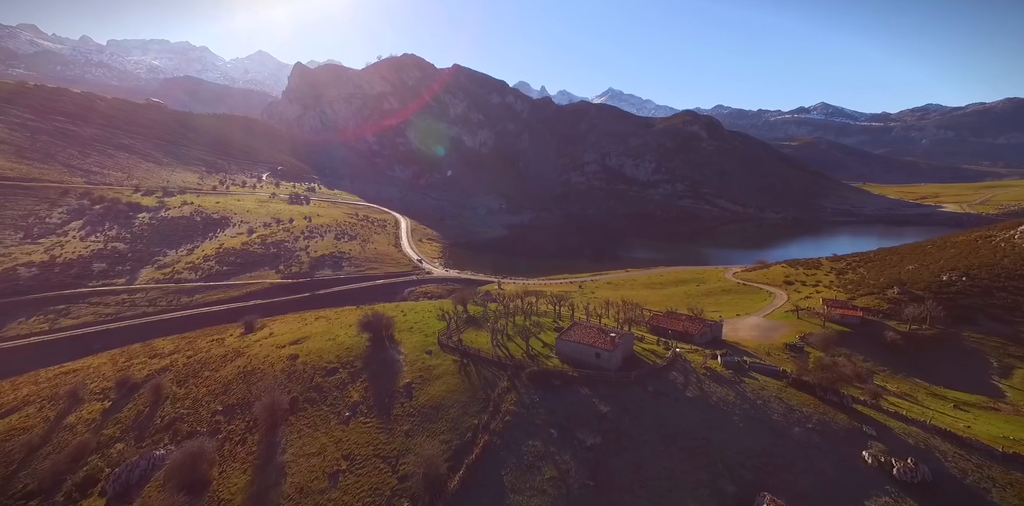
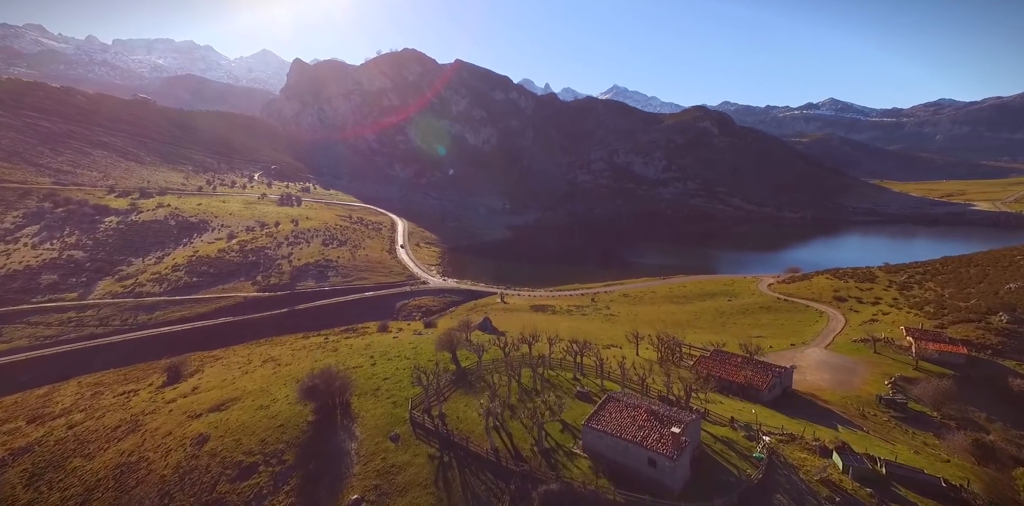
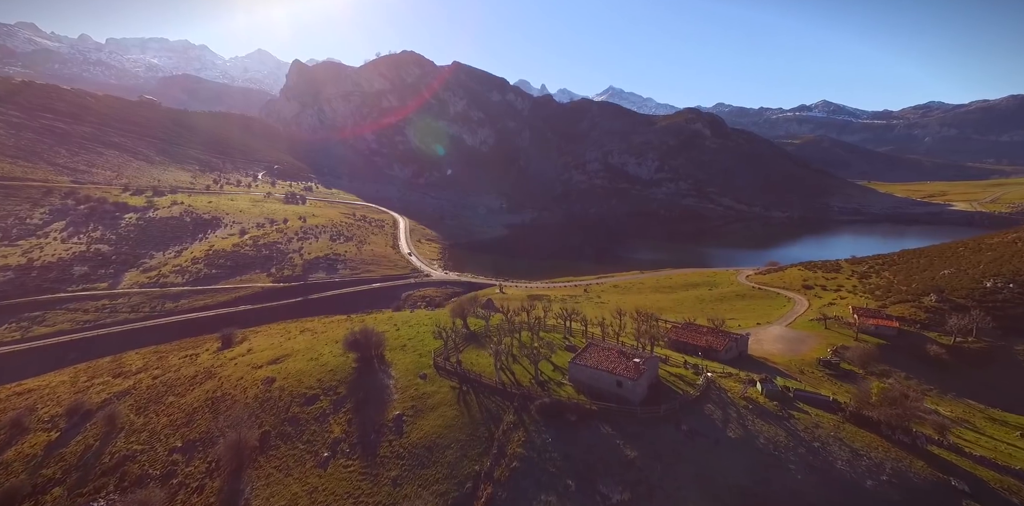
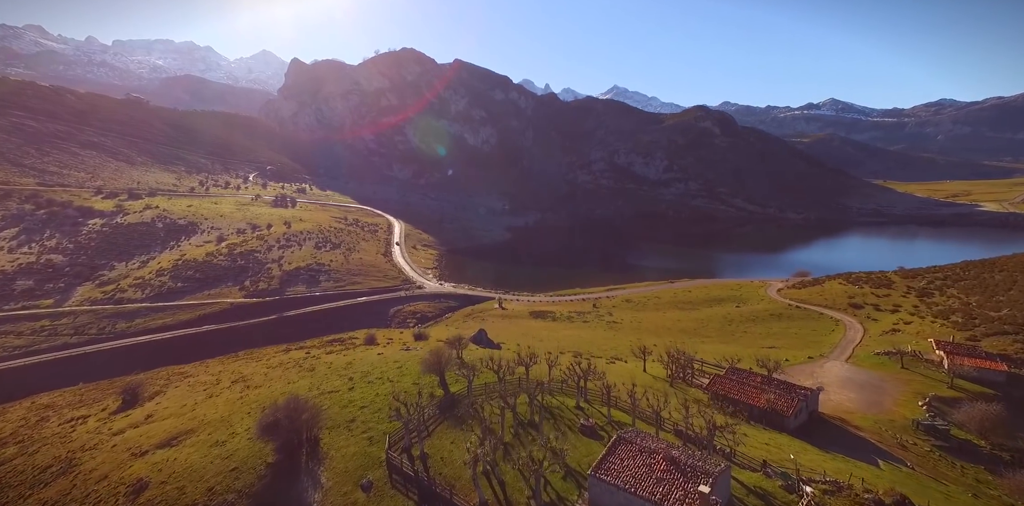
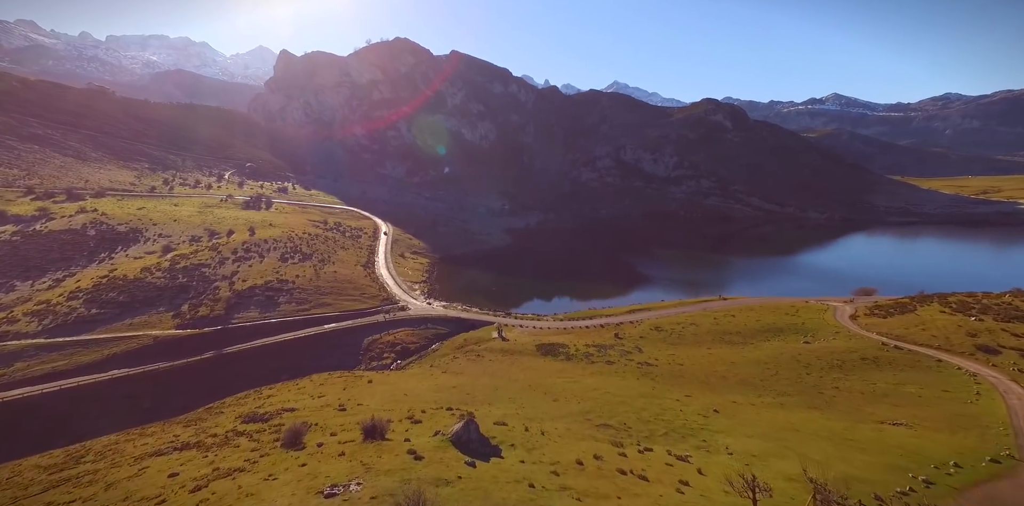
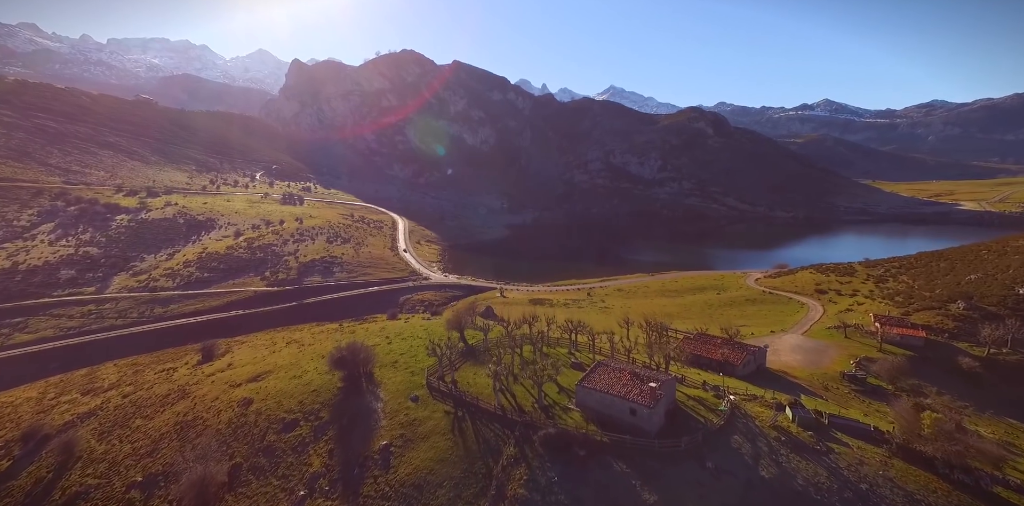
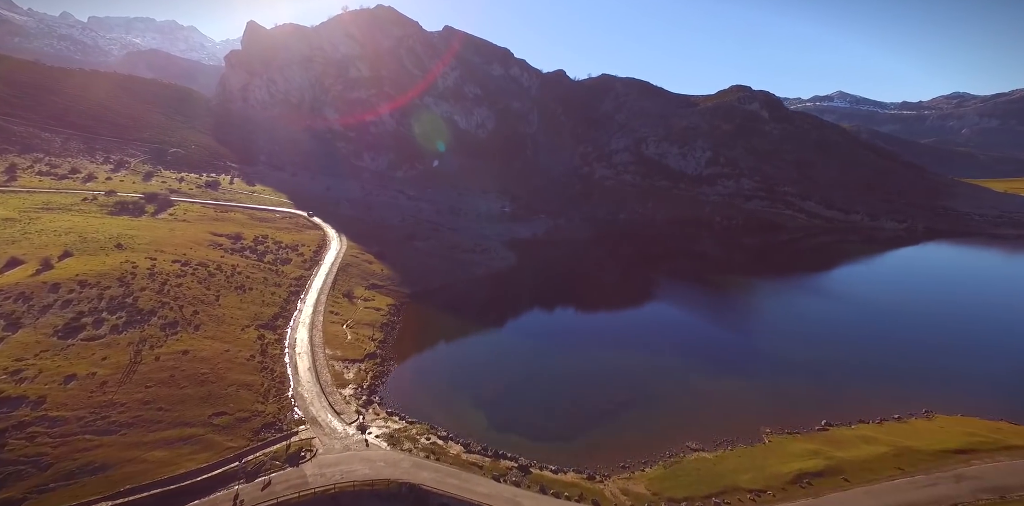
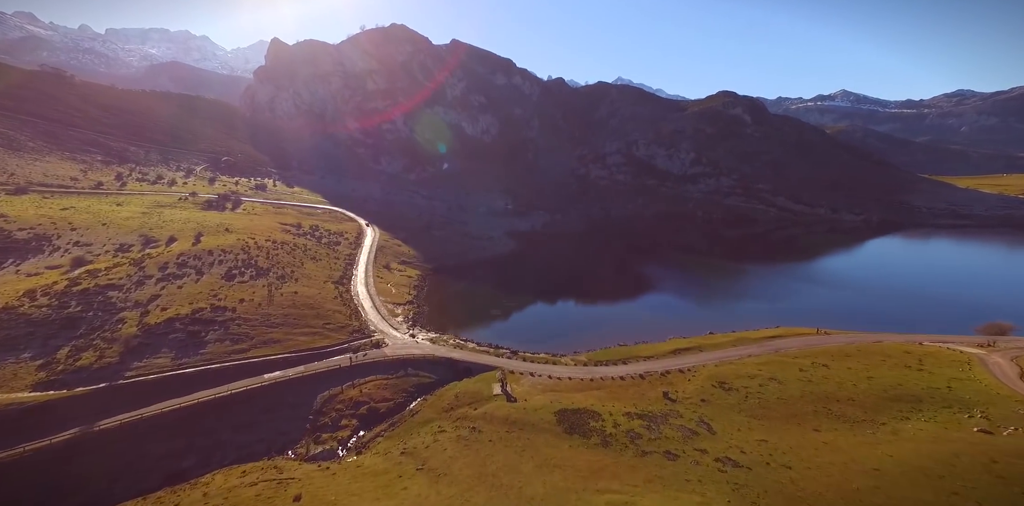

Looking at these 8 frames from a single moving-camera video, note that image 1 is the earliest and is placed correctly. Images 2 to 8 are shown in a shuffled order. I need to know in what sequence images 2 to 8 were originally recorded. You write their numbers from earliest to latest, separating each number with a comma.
3, 6, 2, 4, 5, 8, 7
